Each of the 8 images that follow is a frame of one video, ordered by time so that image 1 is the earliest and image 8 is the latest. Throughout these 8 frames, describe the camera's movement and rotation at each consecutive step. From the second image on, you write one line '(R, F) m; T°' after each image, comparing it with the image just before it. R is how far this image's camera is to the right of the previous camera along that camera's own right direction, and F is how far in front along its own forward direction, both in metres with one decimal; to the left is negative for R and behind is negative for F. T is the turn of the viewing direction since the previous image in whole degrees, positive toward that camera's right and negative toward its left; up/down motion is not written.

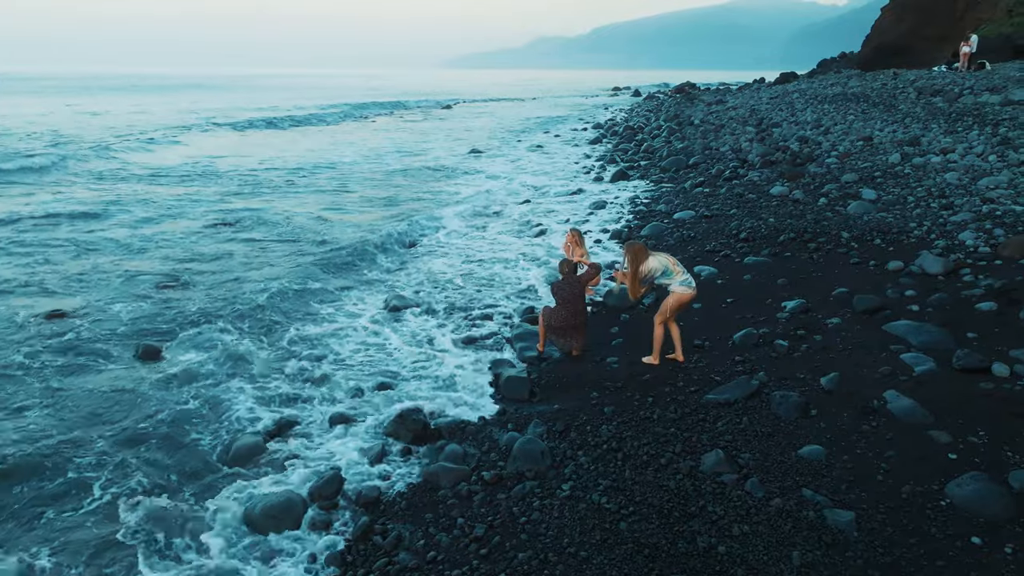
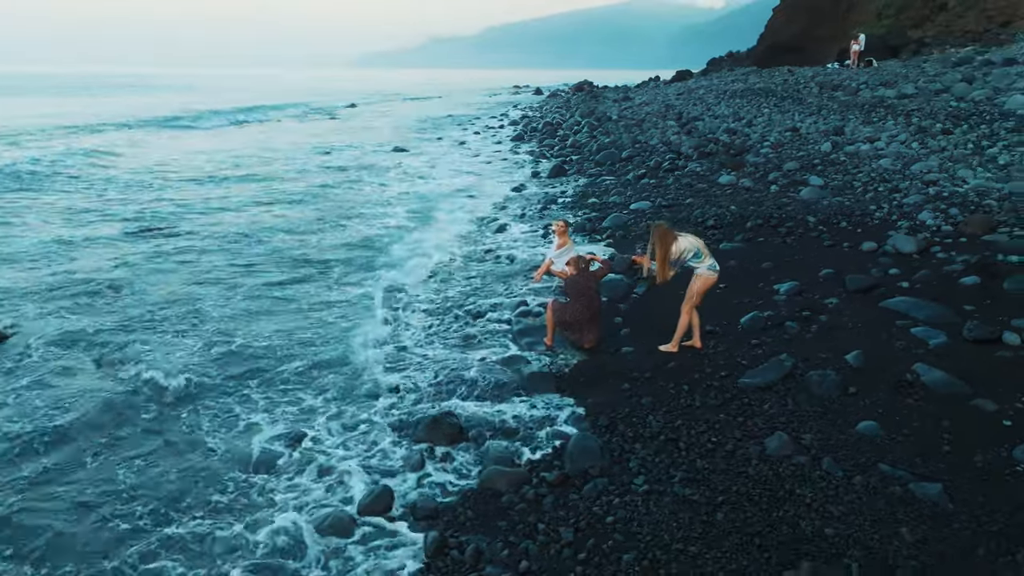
(-1.1, +0.4) m; +8°
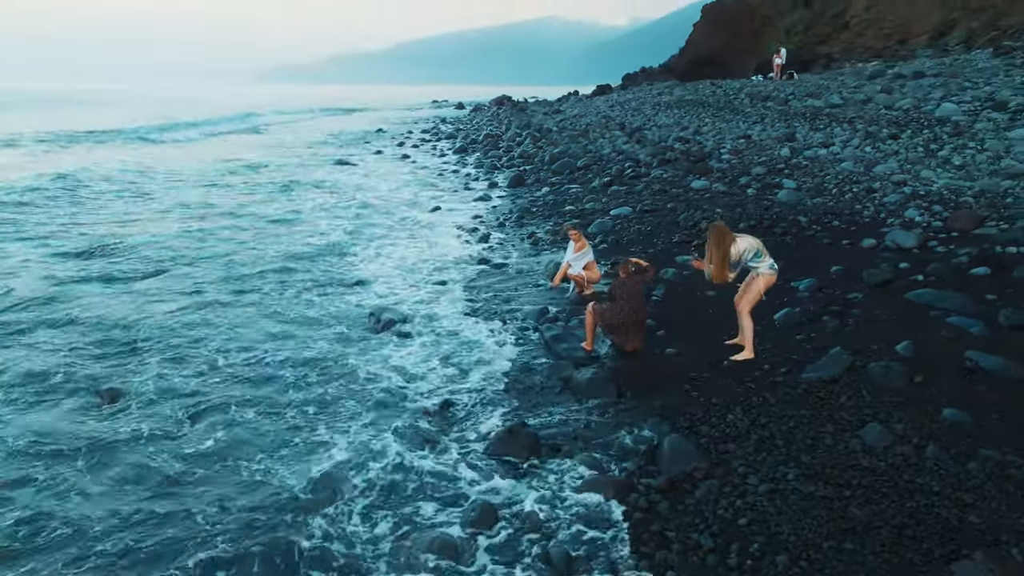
(-1.2, +0.3) m; +7°
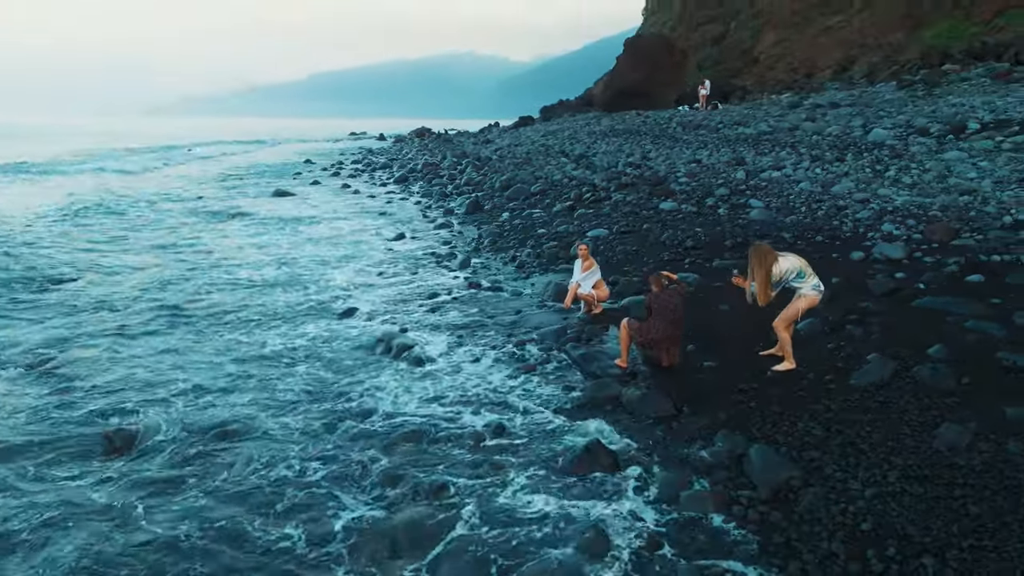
(-1.1, +0.3) m; +7°
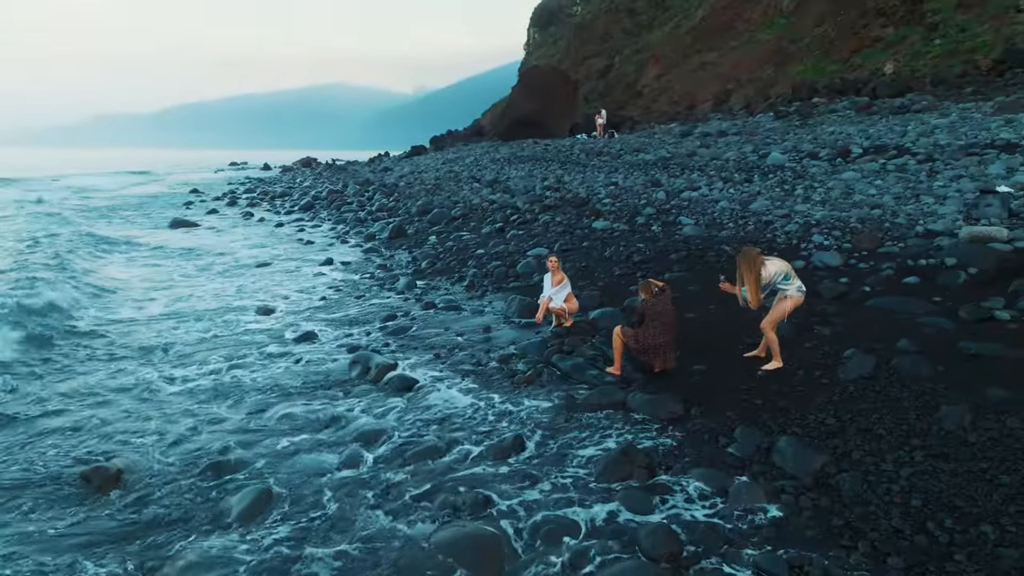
(-1.0, +0.2) m; +9°
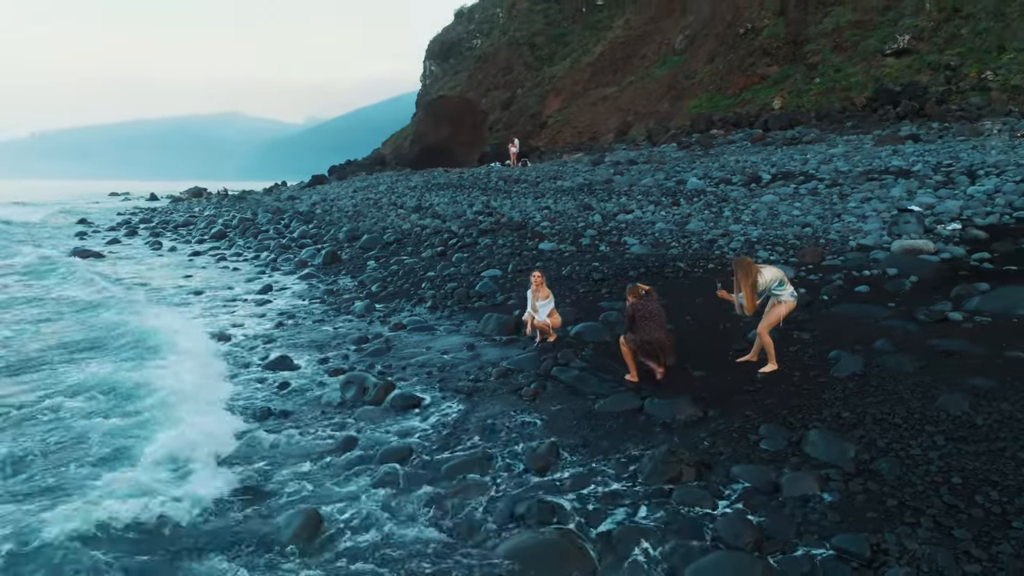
(-1.1, +0.1) m; +8°
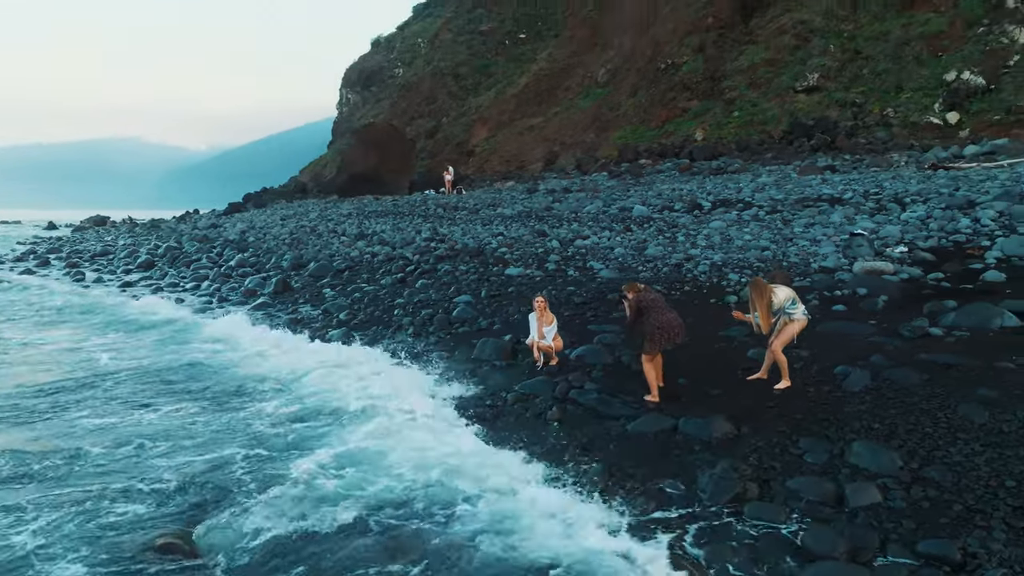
(-1.1, +0.1) m; +7°
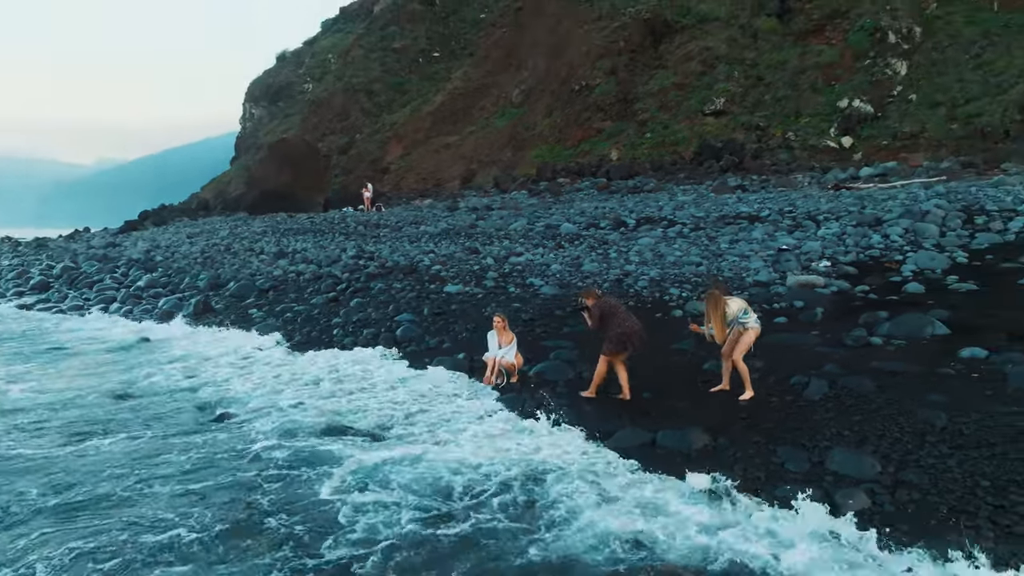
(-0.6, +0.2) m; +7°
